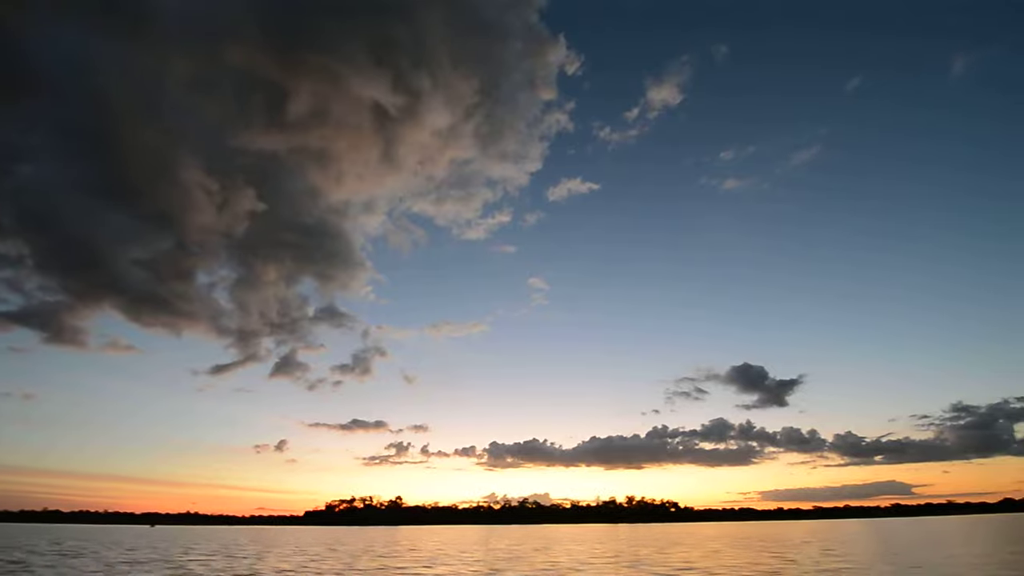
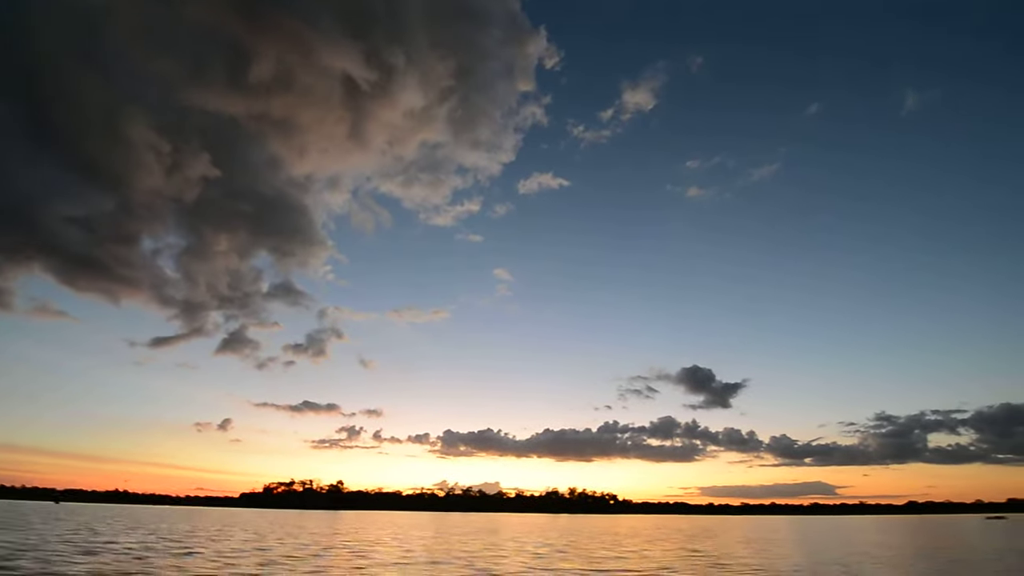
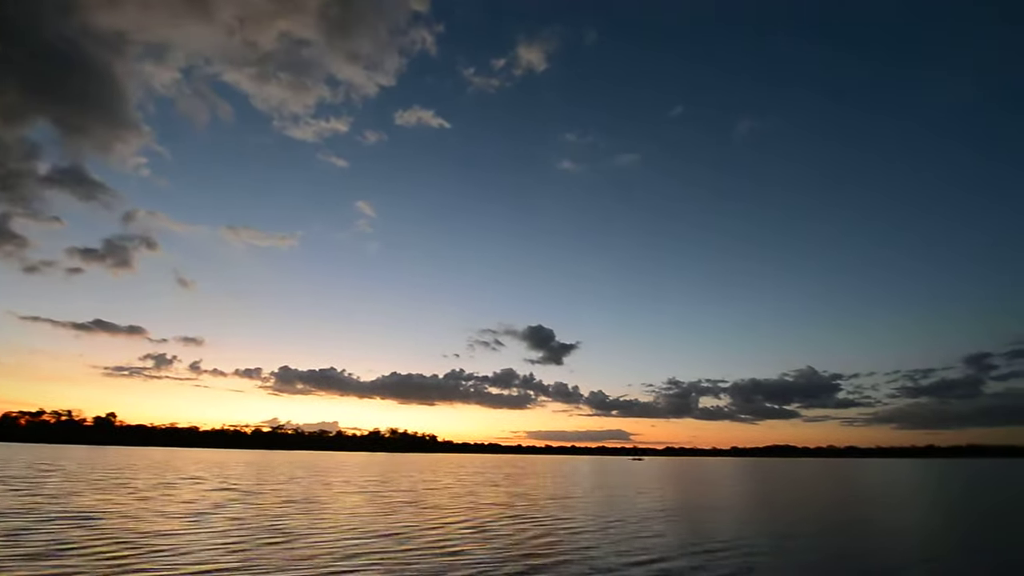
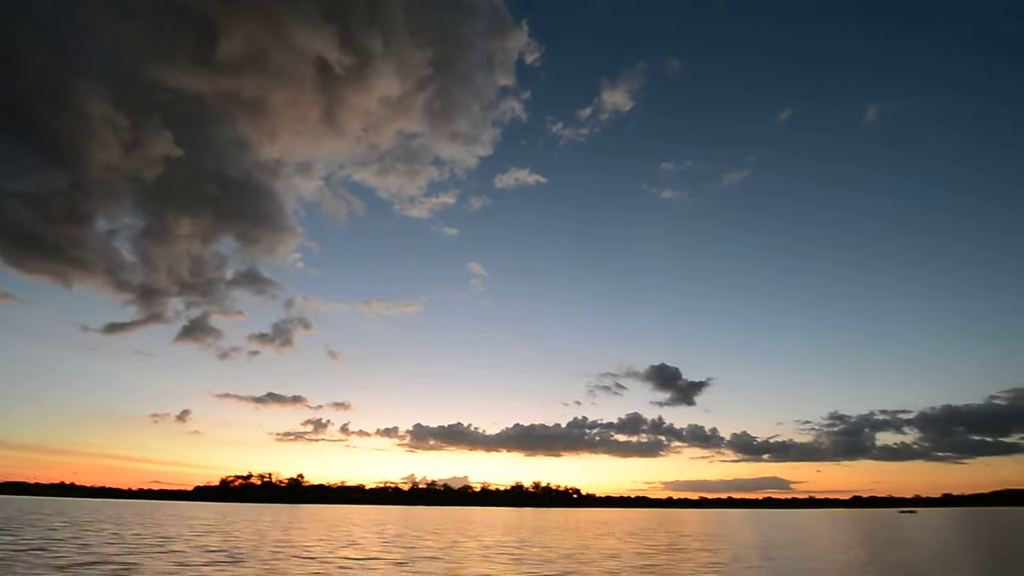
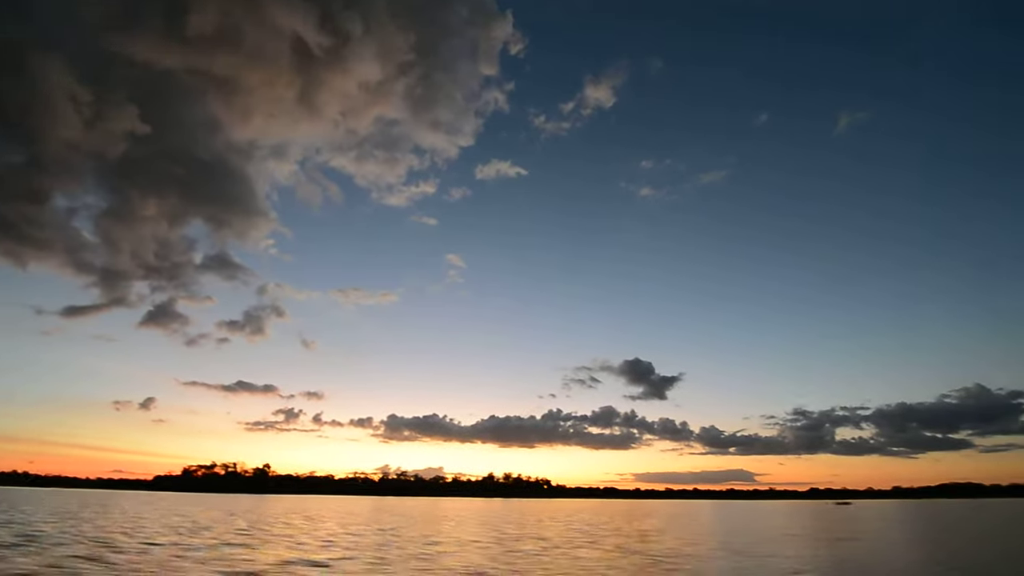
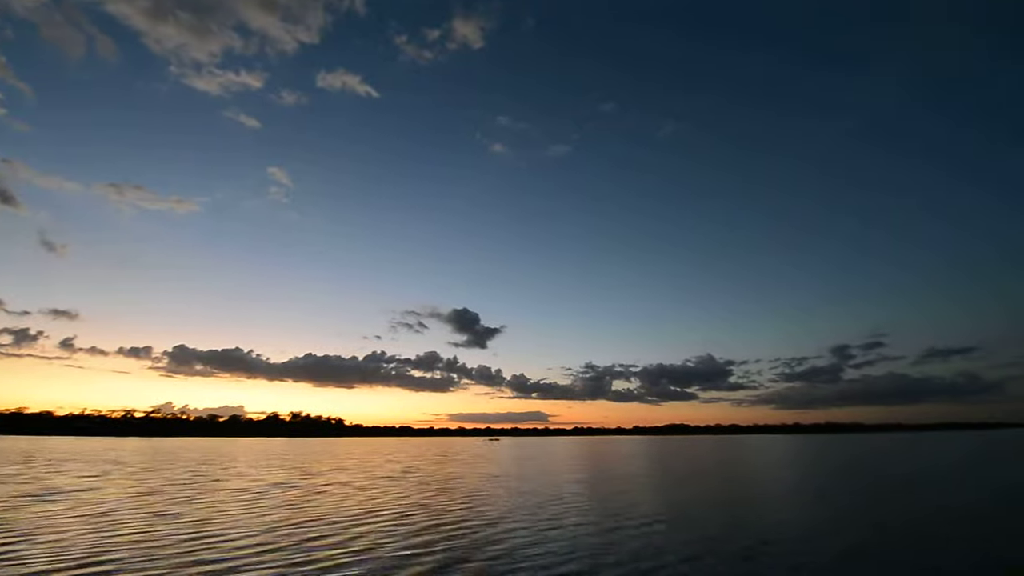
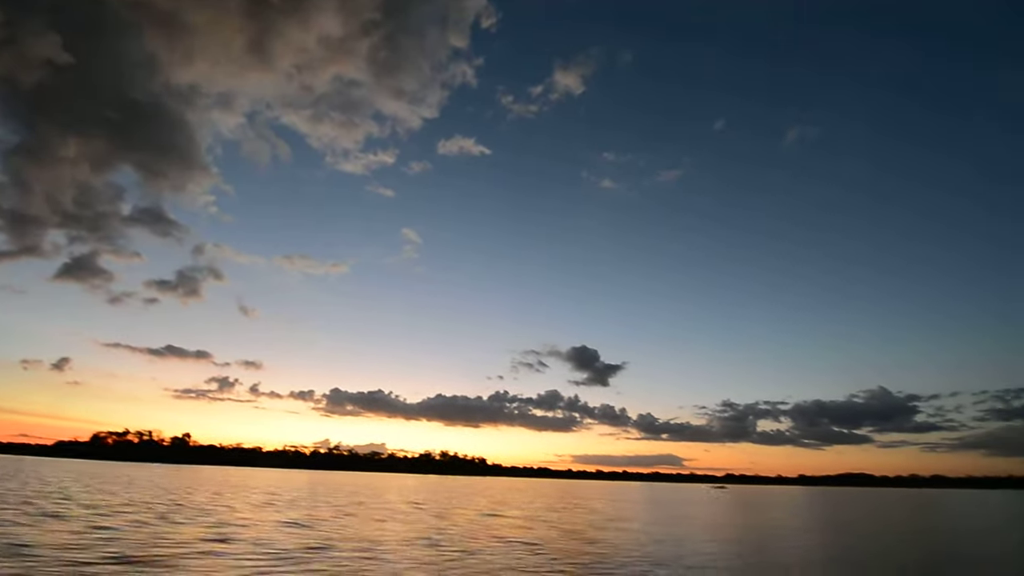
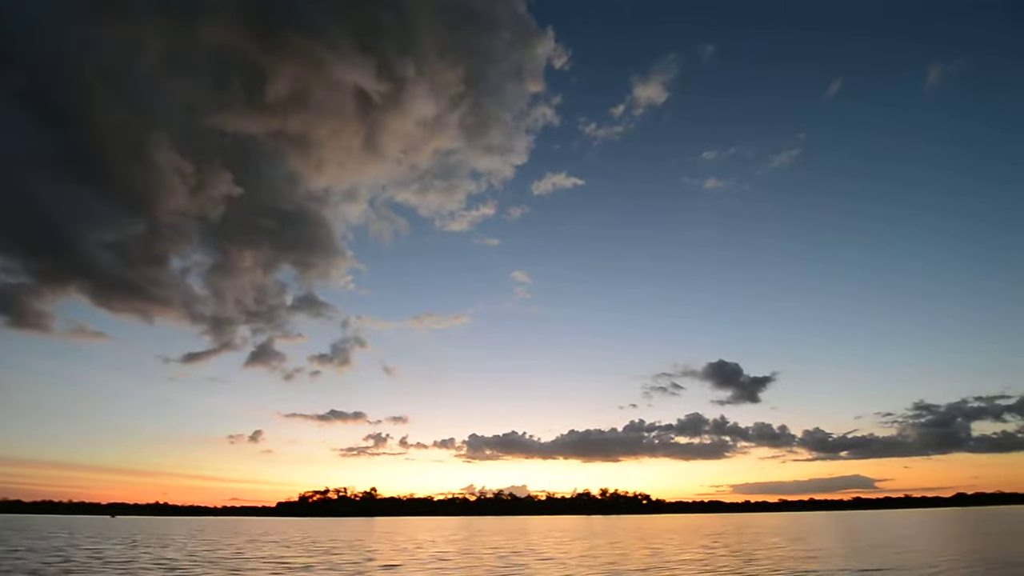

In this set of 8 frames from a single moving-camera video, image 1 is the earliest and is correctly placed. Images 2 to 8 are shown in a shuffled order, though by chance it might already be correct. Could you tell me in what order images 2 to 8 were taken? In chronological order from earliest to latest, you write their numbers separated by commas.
8, 2, 4, 5, 7, 3, 6
